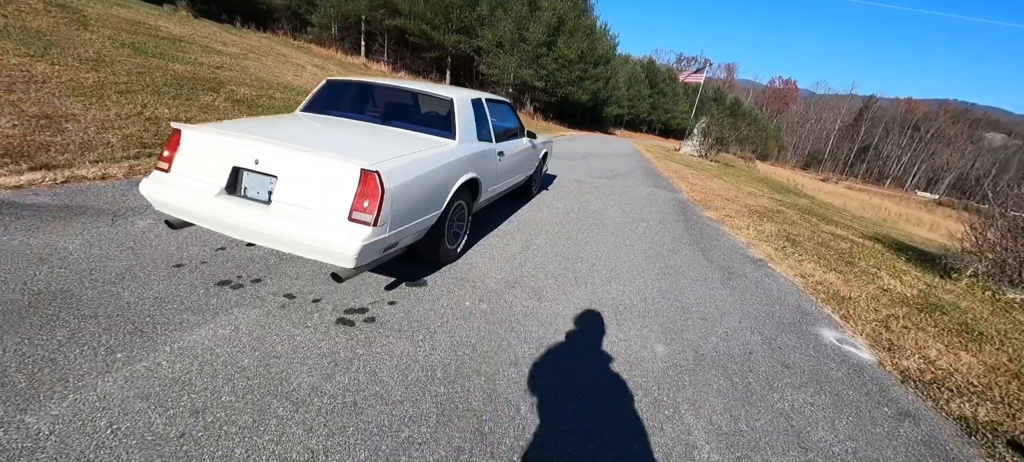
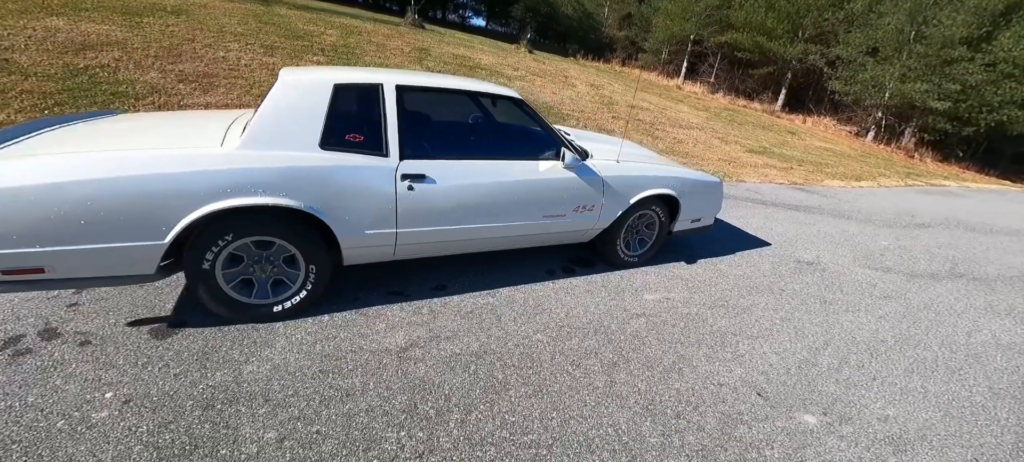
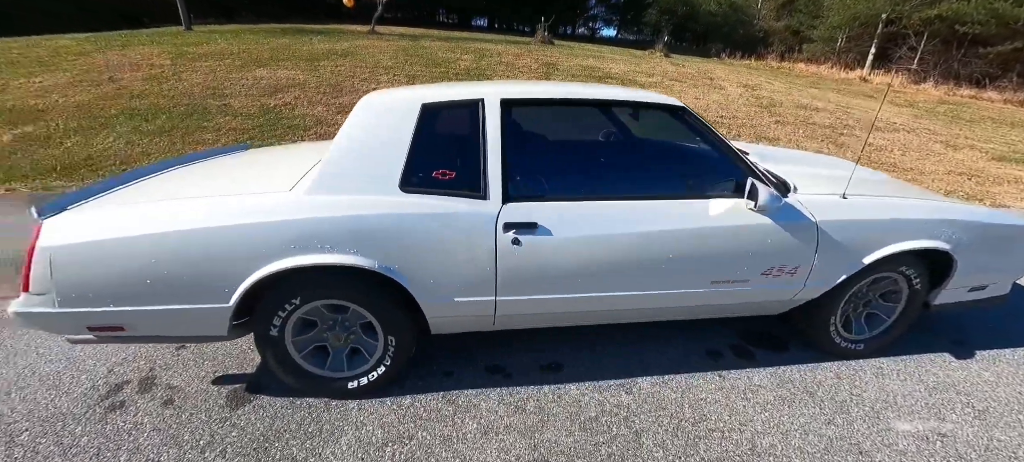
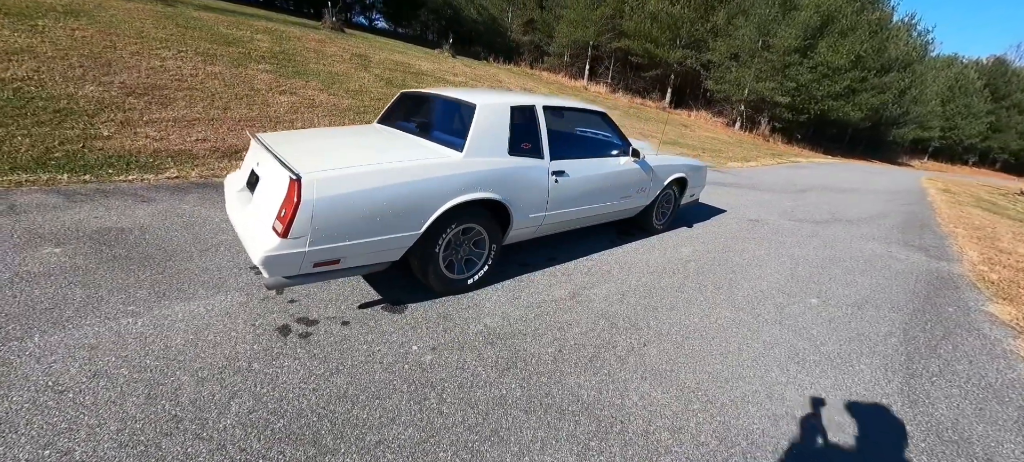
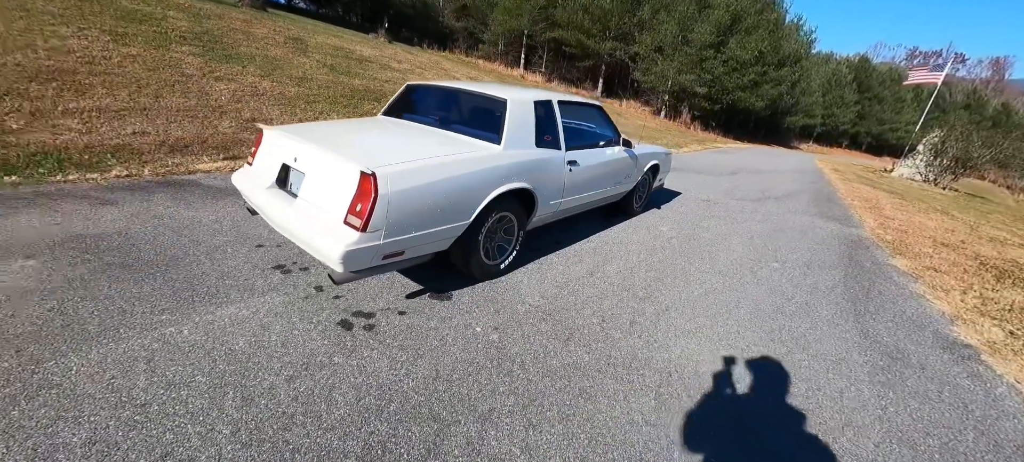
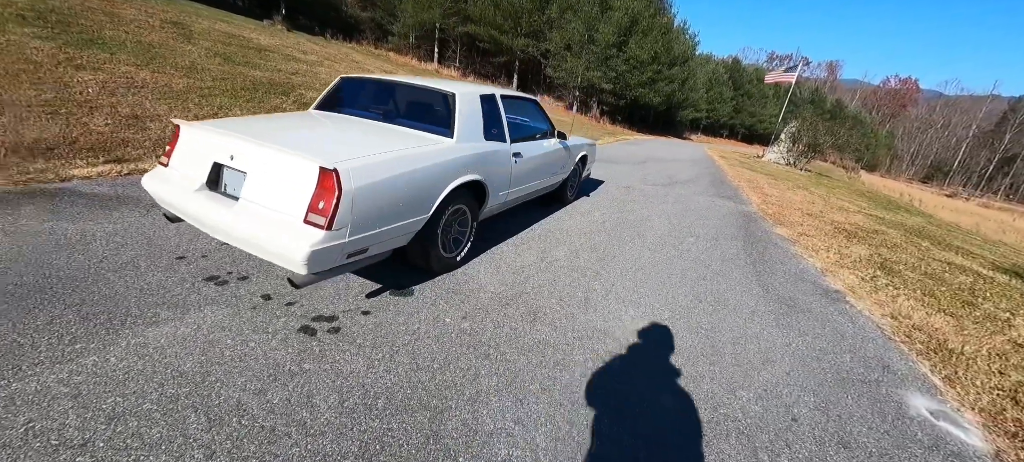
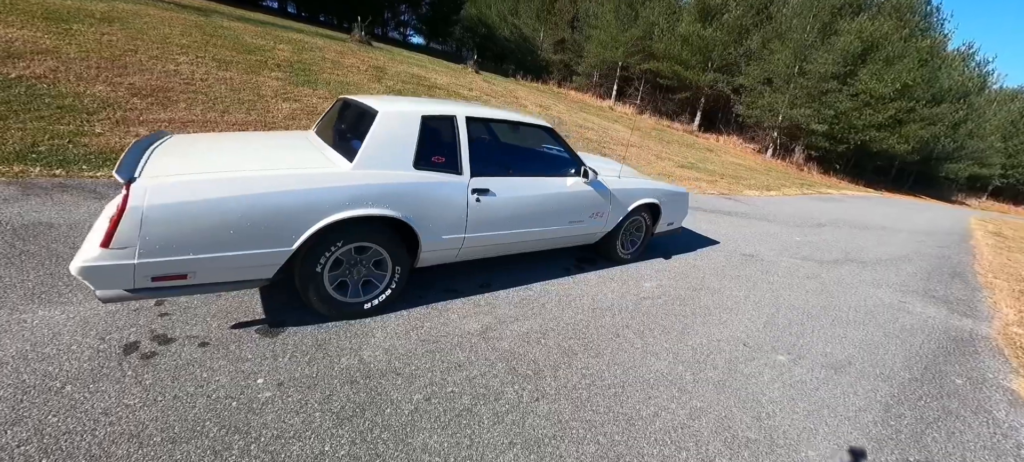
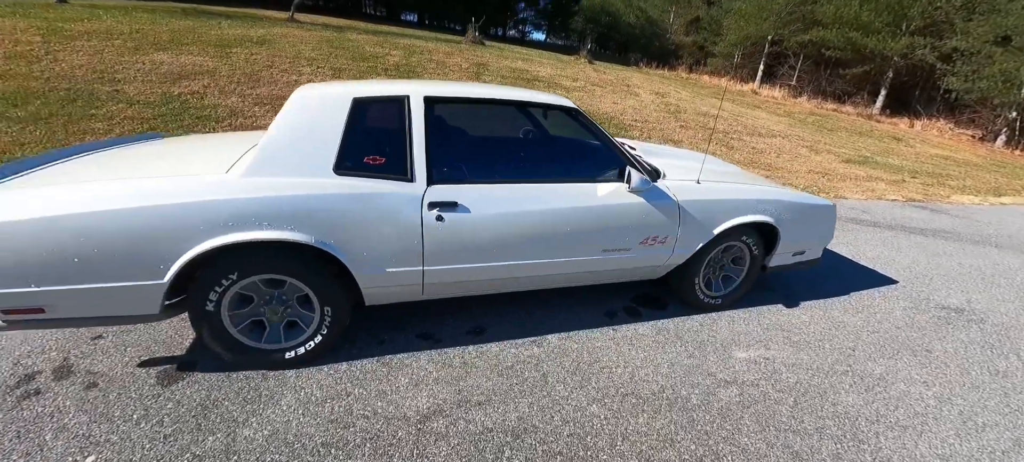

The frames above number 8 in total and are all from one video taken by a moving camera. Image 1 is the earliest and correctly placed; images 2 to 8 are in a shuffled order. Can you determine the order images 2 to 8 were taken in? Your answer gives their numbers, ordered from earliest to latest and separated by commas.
6, 5, 4, 7, 2, 8, 3
